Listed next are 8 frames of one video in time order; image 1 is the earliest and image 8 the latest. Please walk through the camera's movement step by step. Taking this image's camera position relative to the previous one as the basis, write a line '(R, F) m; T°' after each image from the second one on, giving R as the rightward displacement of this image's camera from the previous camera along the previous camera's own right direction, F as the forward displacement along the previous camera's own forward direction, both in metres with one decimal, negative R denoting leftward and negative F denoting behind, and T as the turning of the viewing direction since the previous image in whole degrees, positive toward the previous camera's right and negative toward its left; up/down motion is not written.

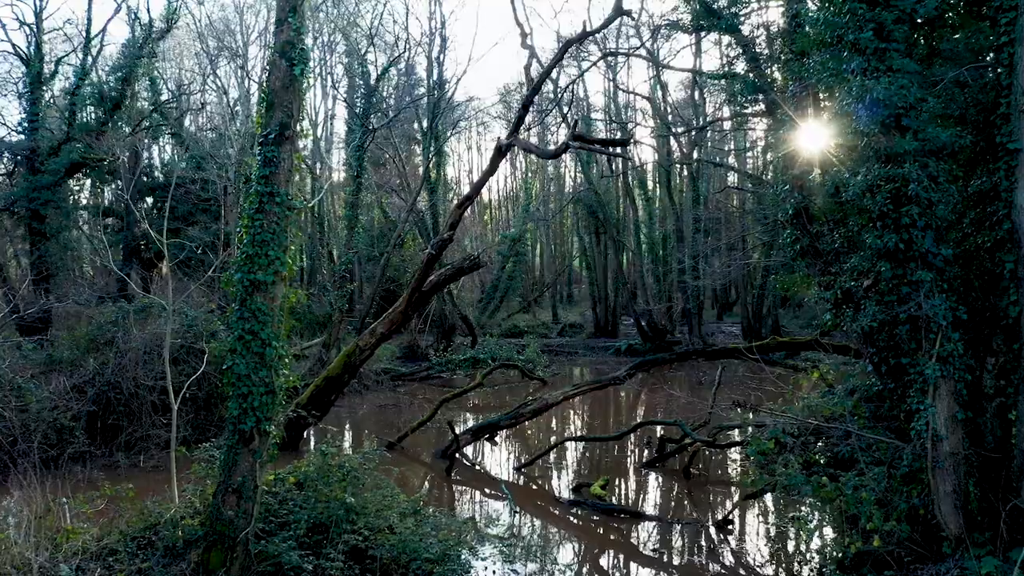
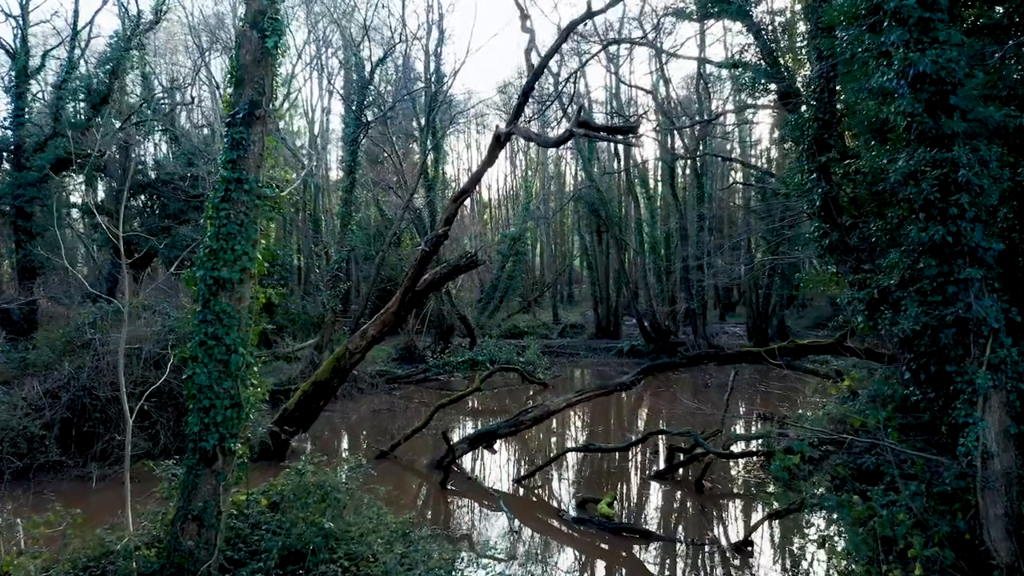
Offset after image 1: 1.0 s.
(0.0, +0.6) m; 0°
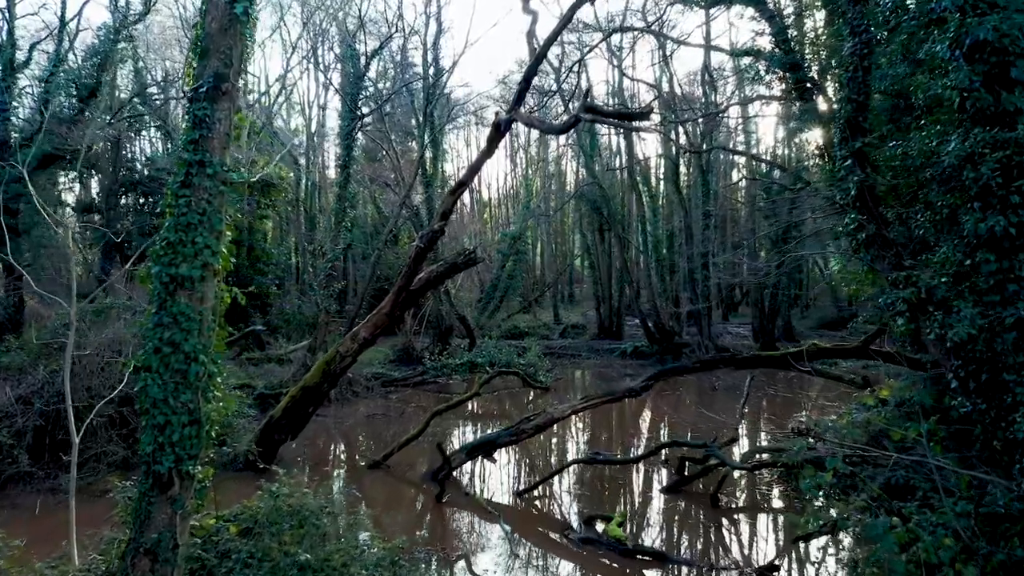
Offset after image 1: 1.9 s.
(0.0, +0.6) m; 0°
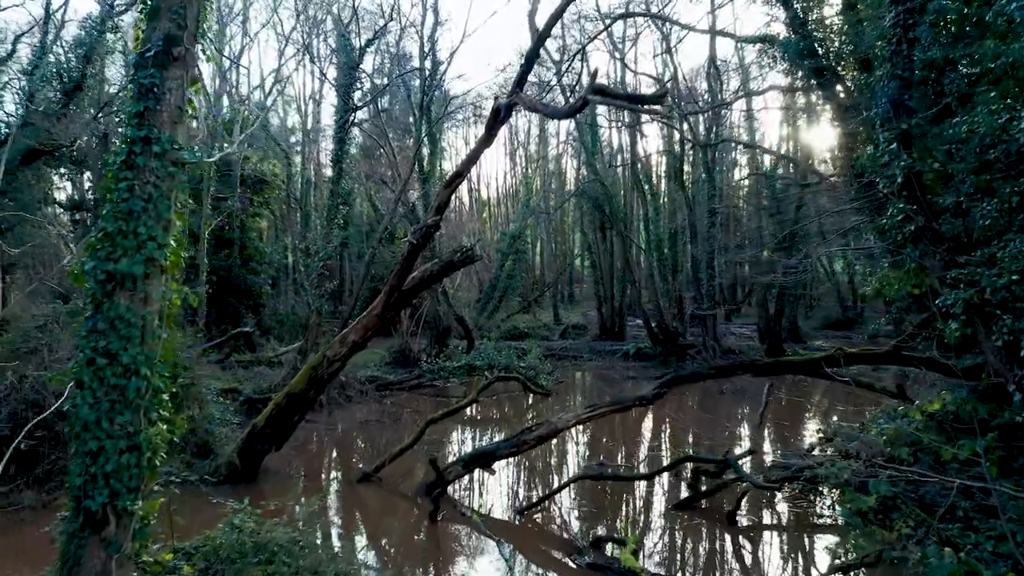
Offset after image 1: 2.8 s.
(0.0, +0.6) m; 0°
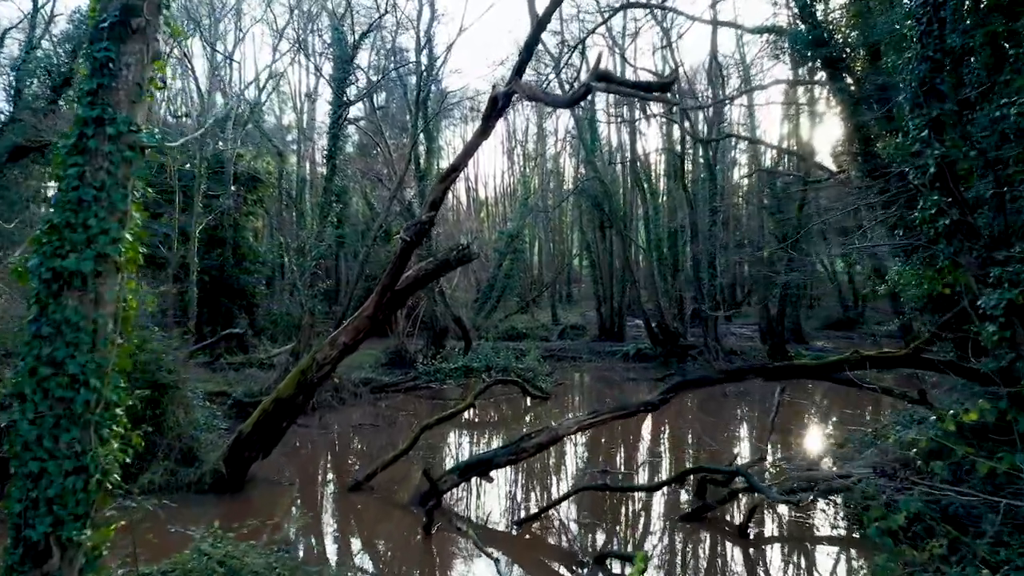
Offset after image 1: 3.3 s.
(0.0, +0.4) m; 0°
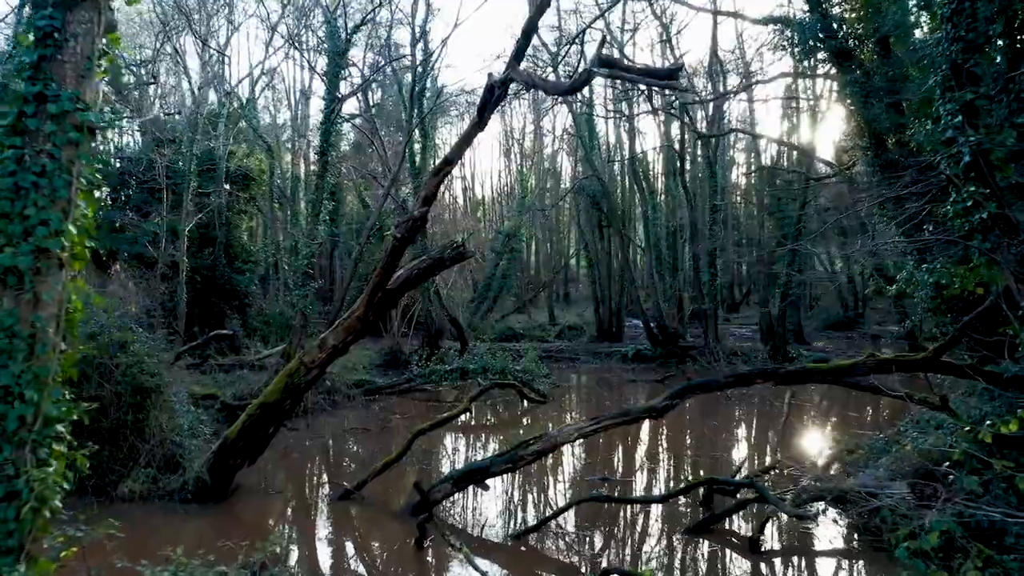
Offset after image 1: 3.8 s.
(0.0, +0.3) m; 0°
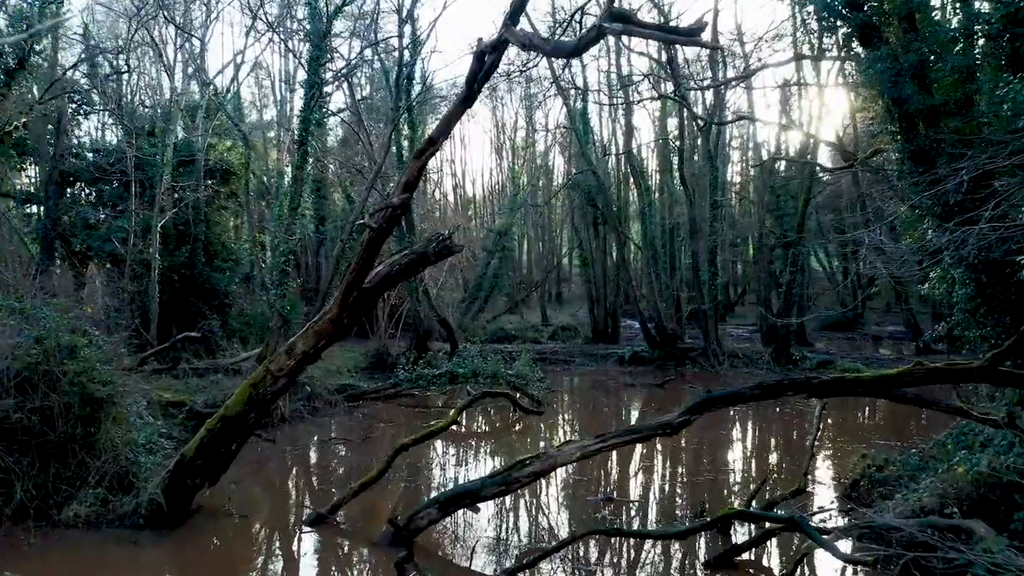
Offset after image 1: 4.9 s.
(0.0, +0.8) m; +1°
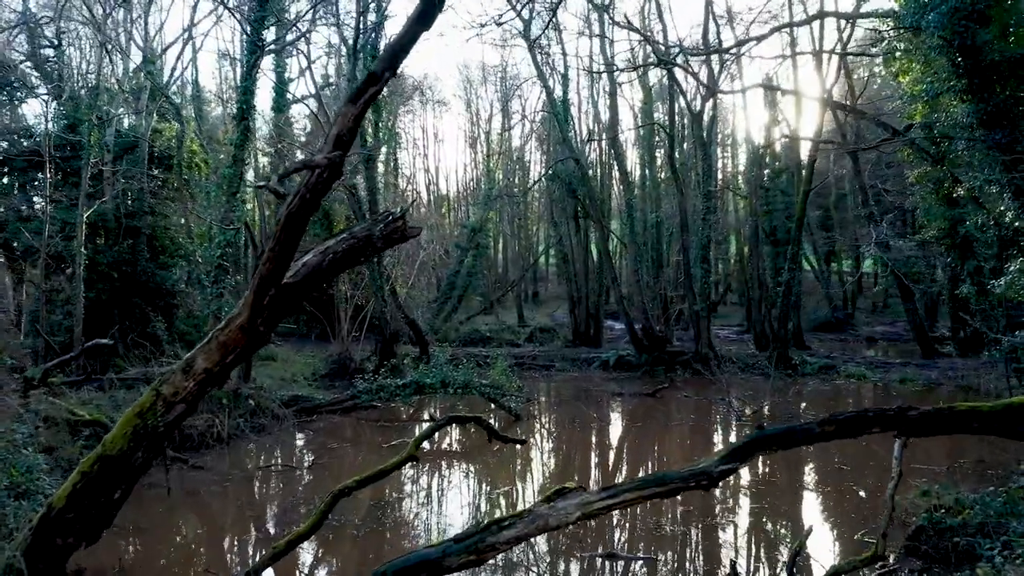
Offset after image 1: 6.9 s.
(0.0, +1.6) m; +2°
